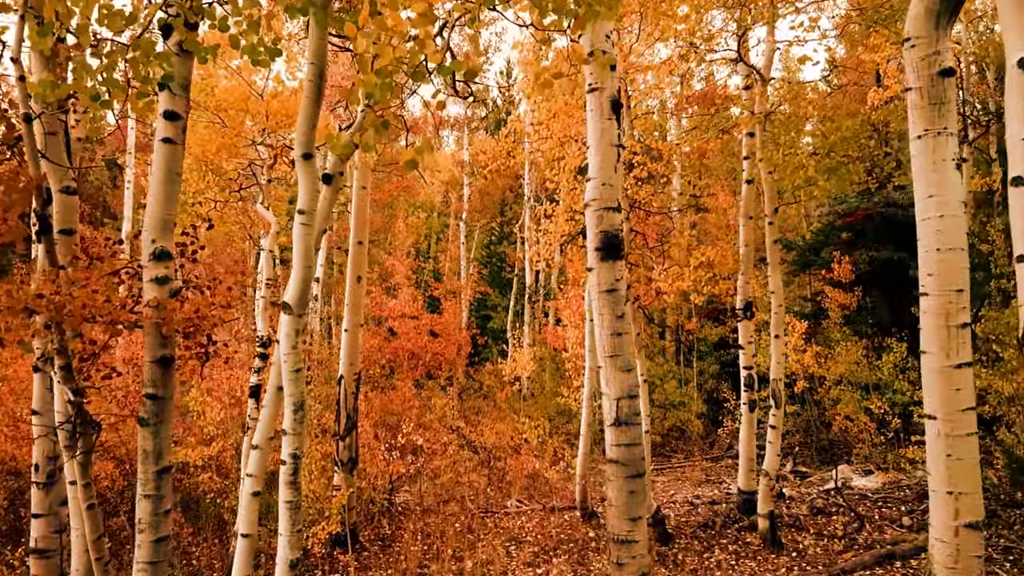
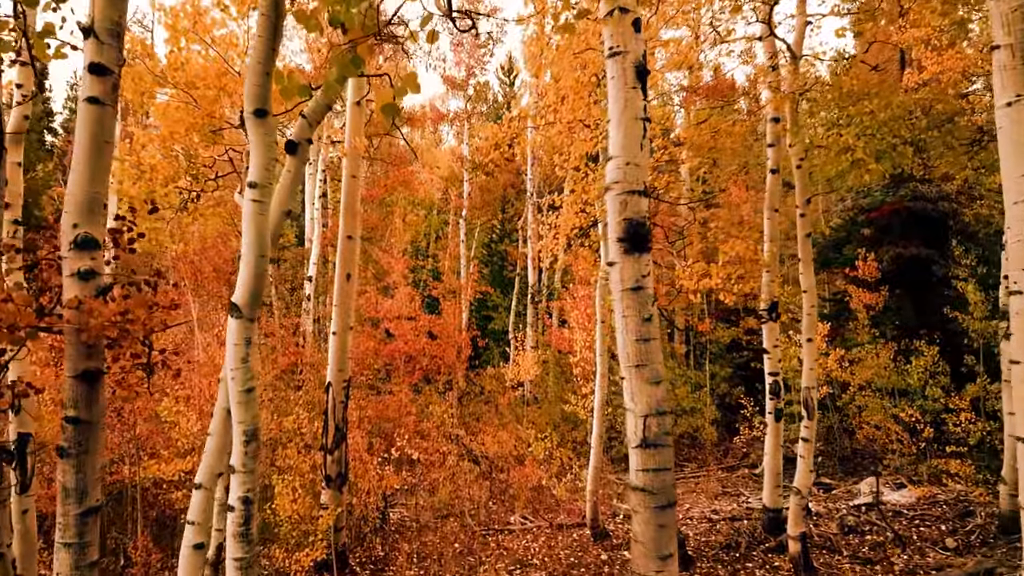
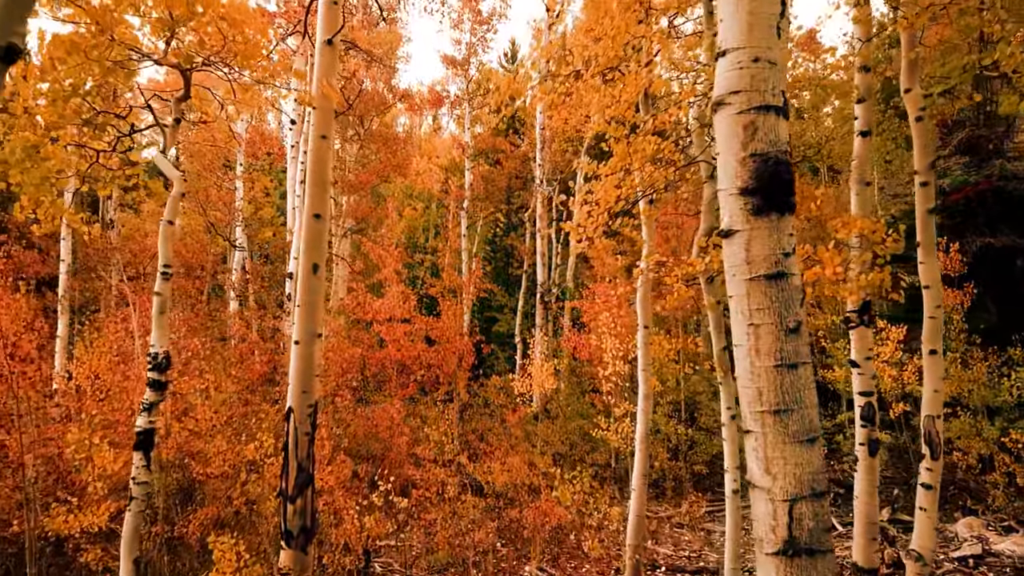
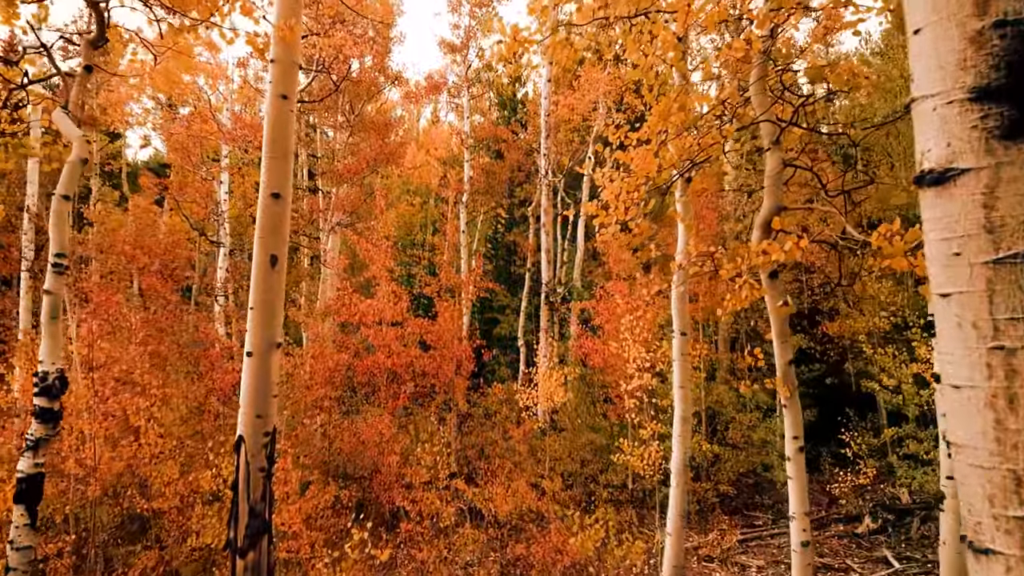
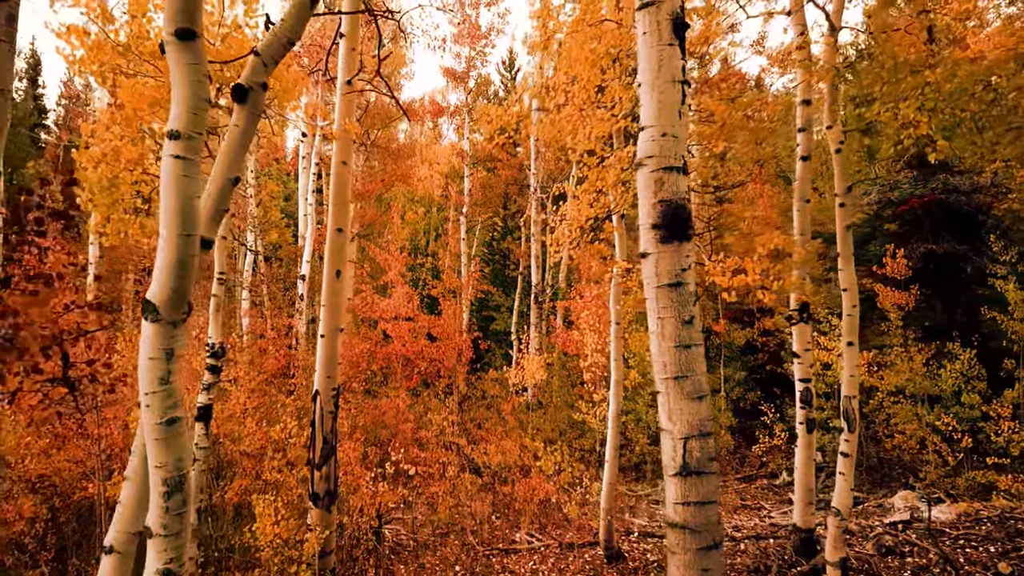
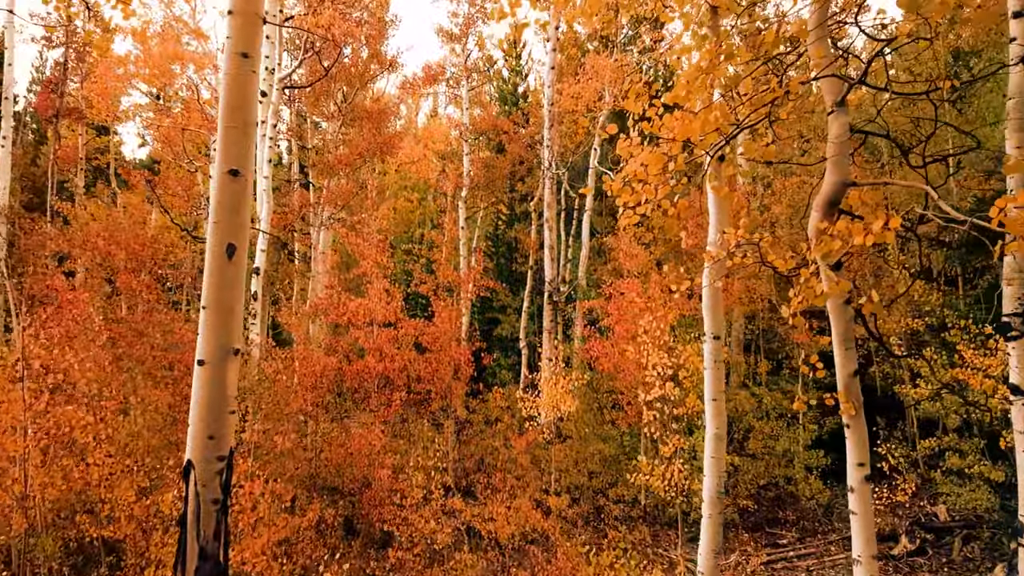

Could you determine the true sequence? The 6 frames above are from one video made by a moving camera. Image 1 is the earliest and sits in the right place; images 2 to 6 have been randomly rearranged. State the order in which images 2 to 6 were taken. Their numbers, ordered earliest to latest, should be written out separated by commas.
2, 5, 3, 4, 6
